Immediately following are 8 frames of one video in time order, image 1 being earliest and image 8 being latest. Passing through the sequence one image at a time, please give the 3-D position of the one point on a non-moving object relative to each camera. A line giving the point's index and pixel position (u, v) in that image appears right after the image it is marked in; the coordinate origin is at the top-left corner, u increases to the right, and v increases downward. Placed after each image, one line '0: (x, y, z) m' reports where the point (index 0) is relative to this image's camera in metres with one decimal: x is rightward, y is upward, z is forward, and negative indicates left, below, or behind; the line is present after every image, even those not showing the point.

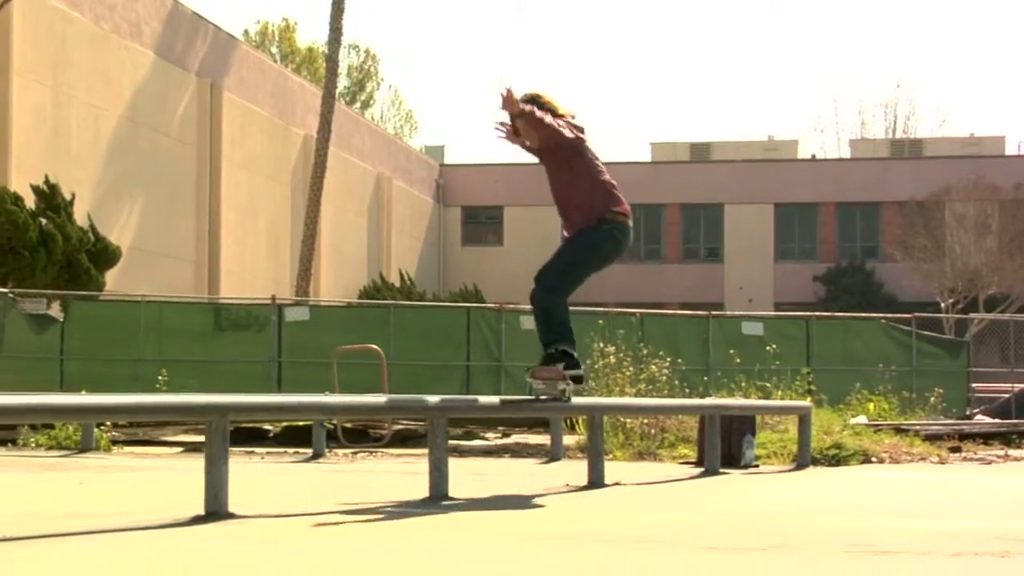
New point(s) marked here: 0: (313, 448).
0: (-1.5, -1.3, +10.4) m
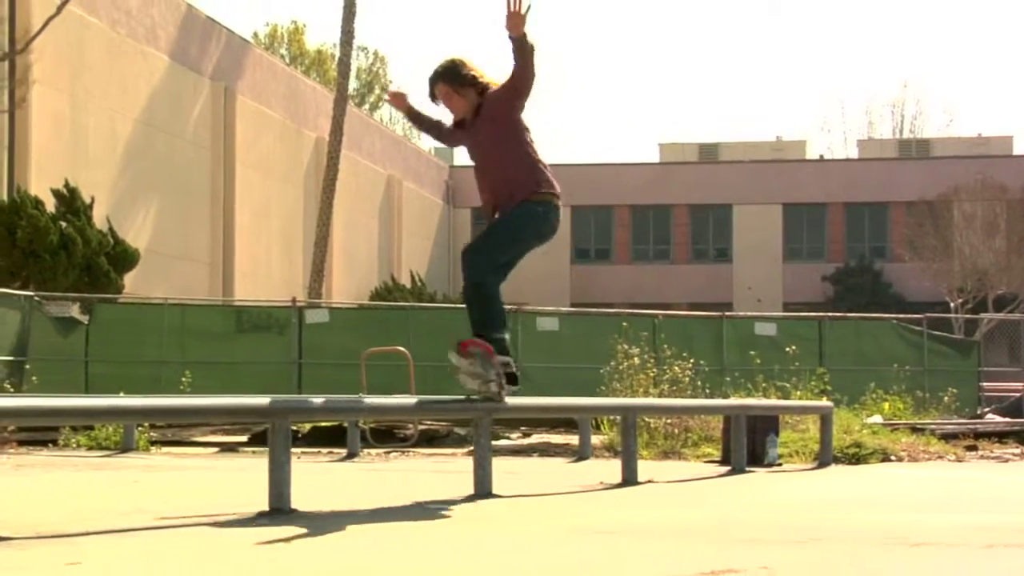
0: (-1.3, -1.3, +10.7) m
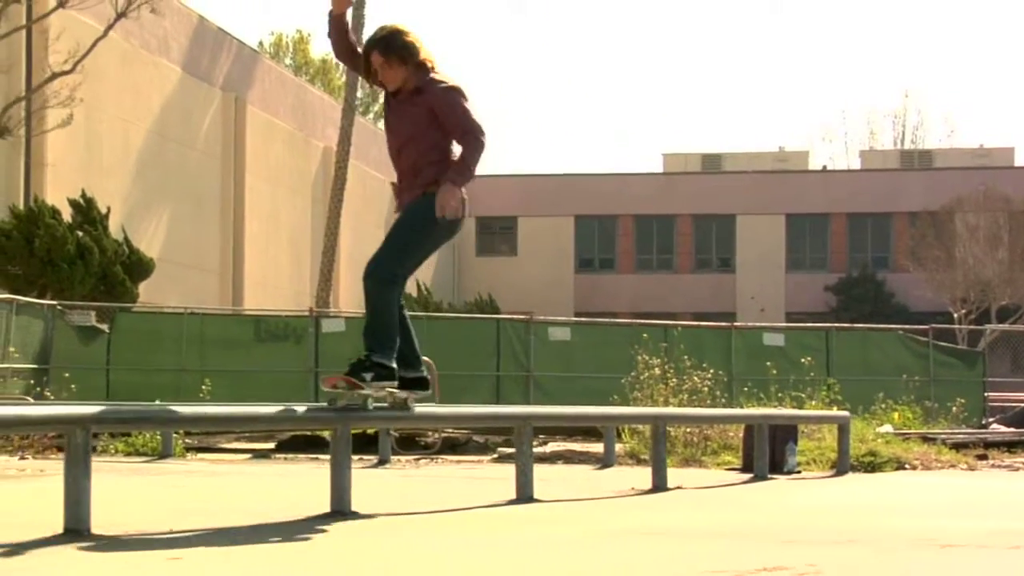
0: (-1.1, -1.4, +11.0) m
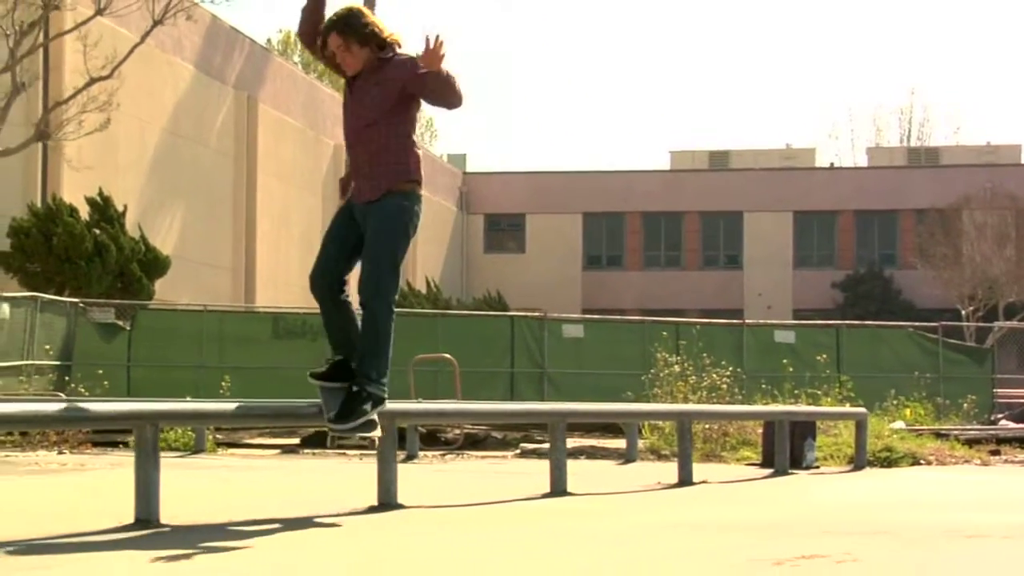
0: (-0.9, -1.4, +11.3) m
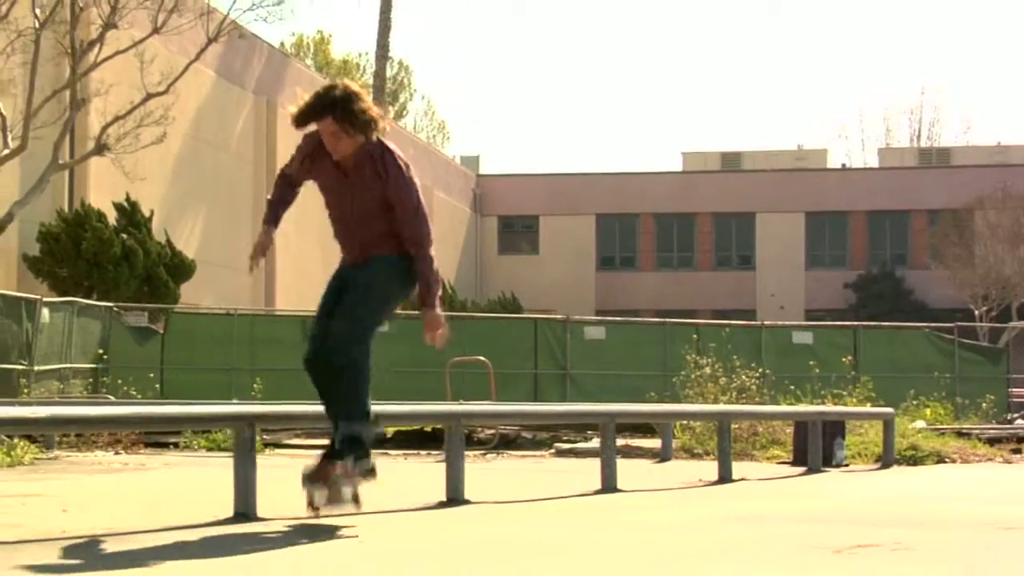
0: (-0.6, -1.4, +11.7) m
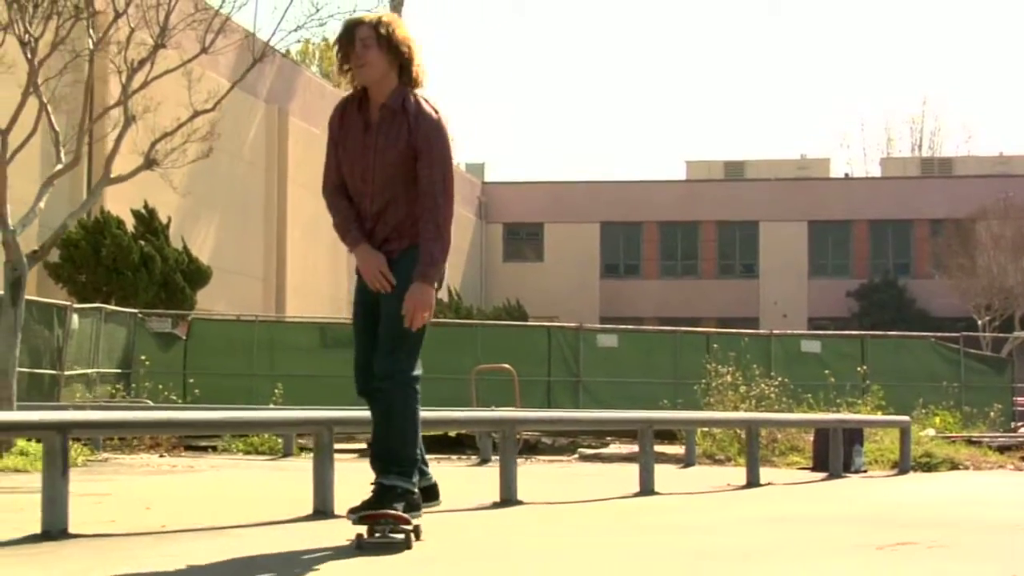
0: (-0.3, -1.5, +12.1) m
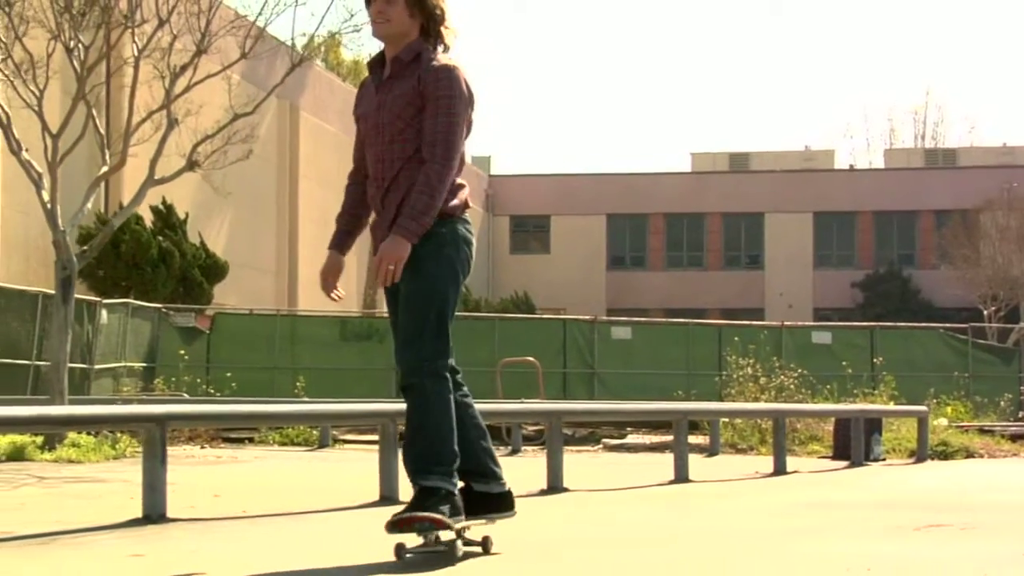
0: (0.0, -1.5, +12.5) m
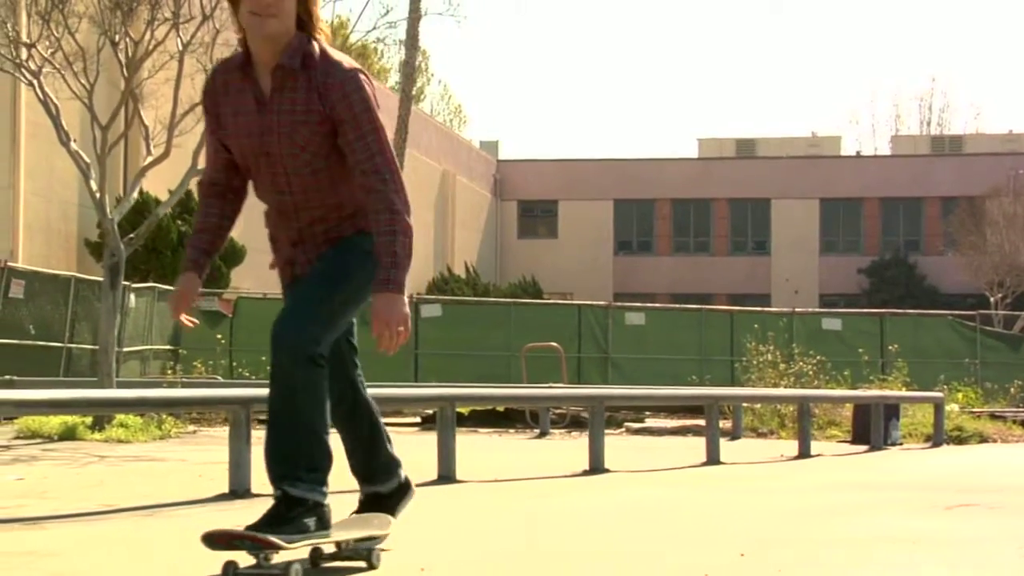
0: (+0.2, -1.4, +12.9) m
